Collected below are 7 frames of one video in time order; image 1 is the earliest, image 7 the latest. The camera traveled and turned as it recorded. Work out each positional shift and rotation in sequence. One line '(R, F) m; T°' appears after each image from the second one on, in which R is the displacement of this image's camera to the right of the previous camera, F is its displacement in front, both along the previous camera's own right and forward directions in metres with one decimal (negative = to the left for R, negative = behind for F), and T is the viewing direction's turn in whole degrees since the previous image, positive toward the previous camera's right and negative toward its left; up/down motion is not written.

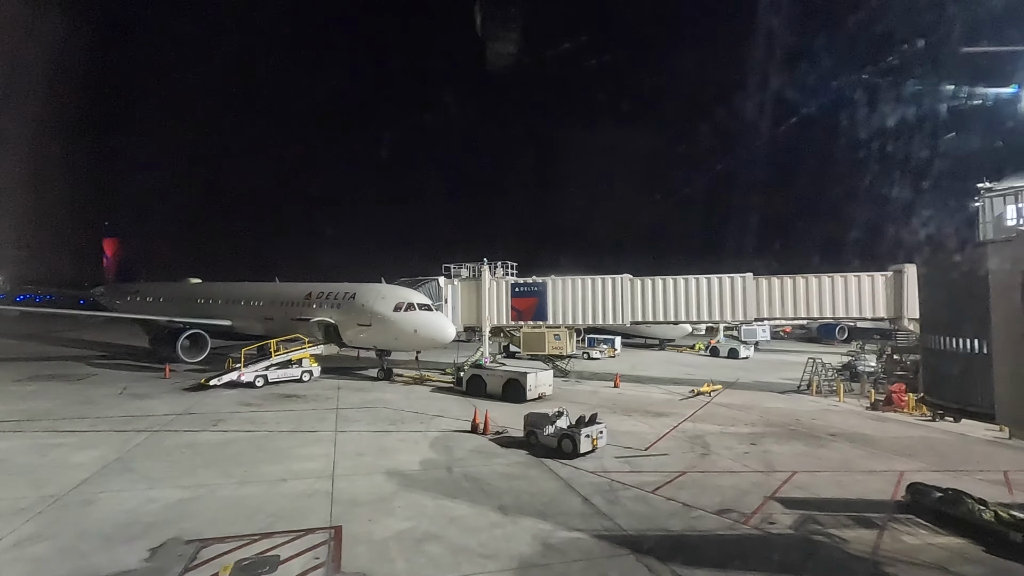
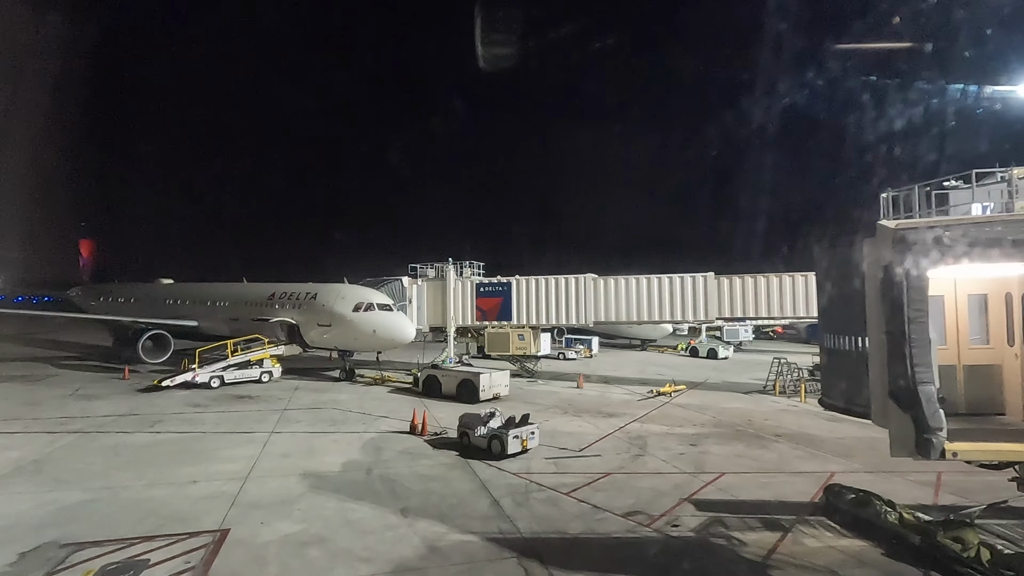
(+1.7, +0.2) m; 0°
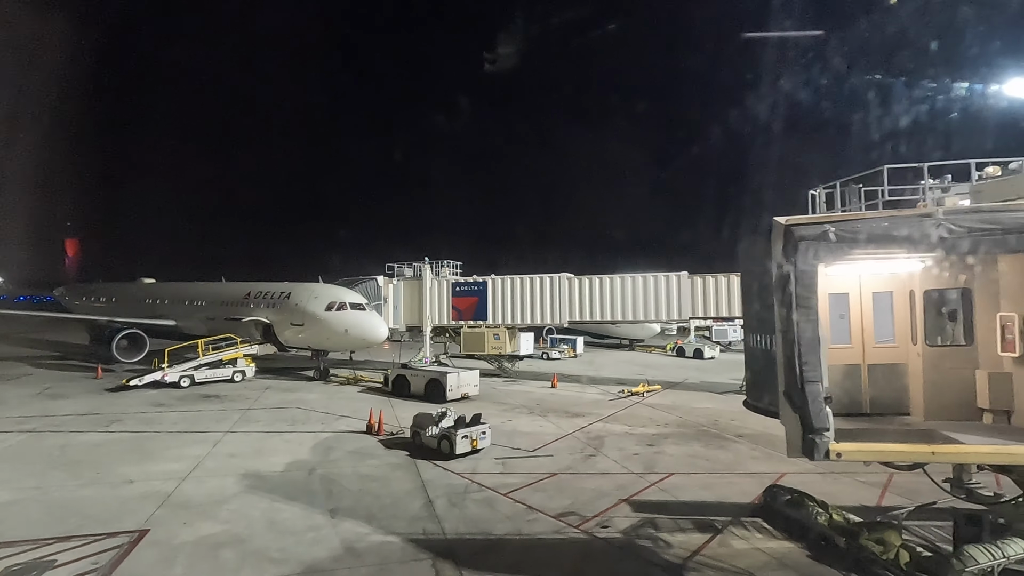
(+1.2, +0.1) m; 0°
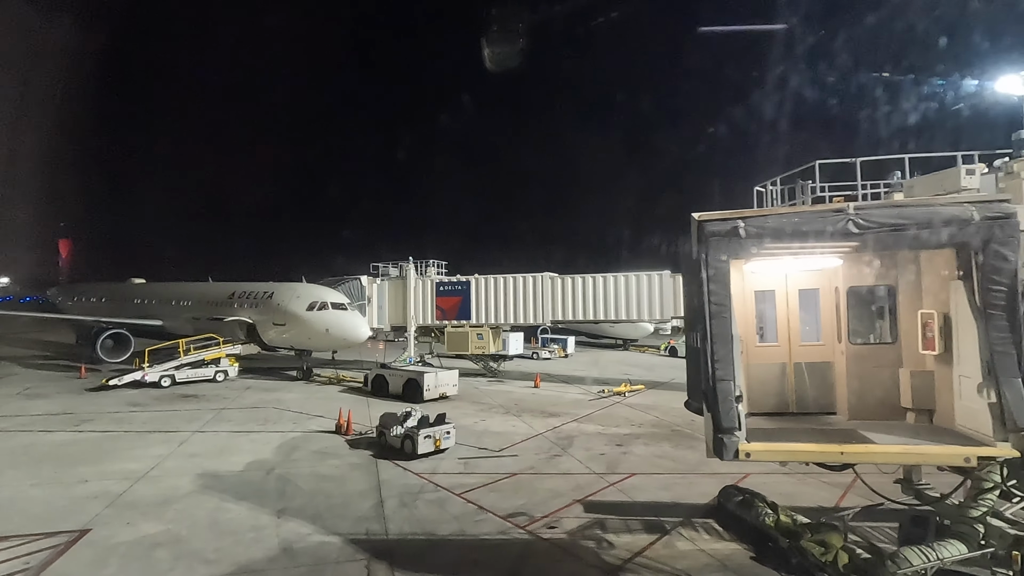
(+0.9, +0.1) m; 0°
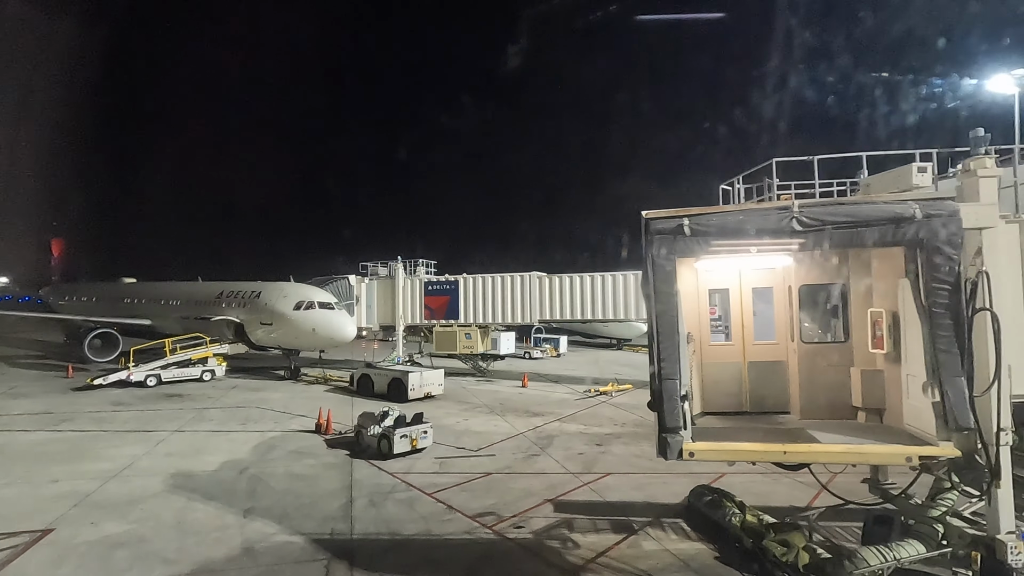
(+0.5, 0.0) m; 0°
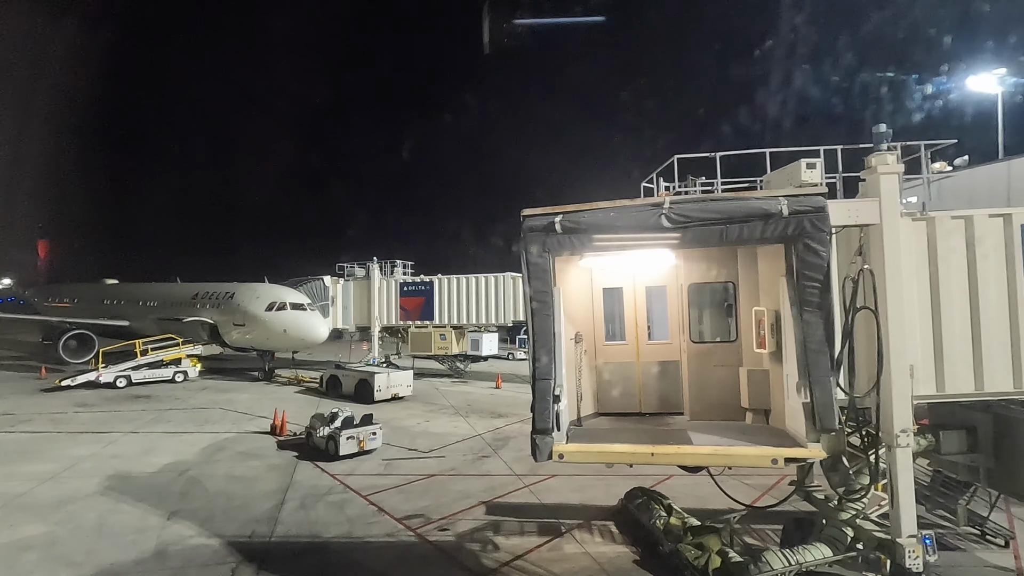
(+1.2, +0.1) m; 0°
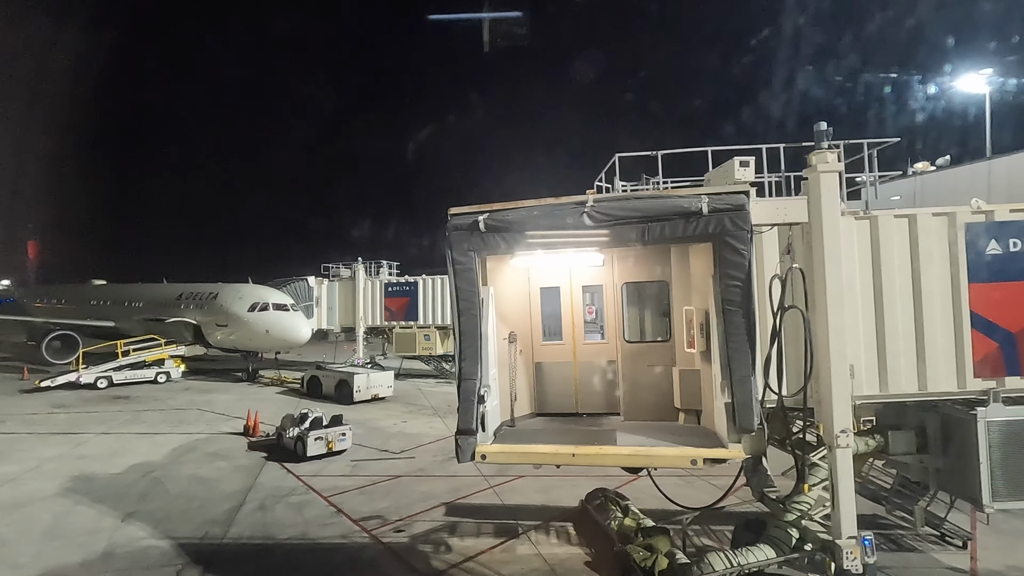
(+0.7, 0.0) m; 0°
